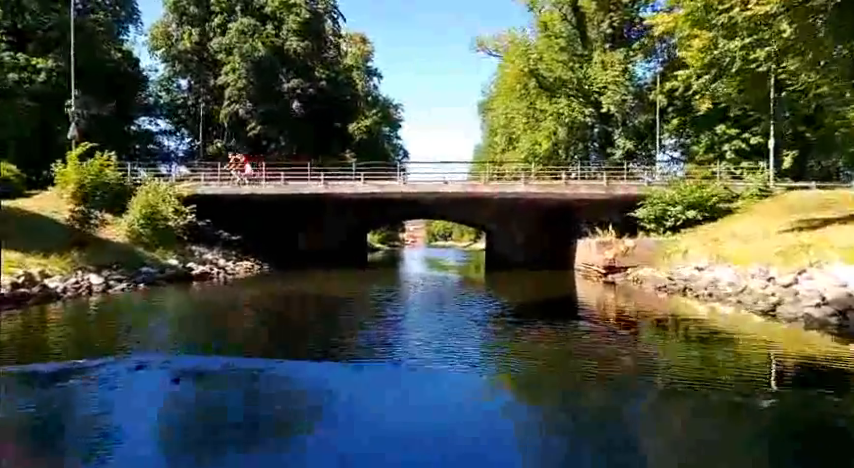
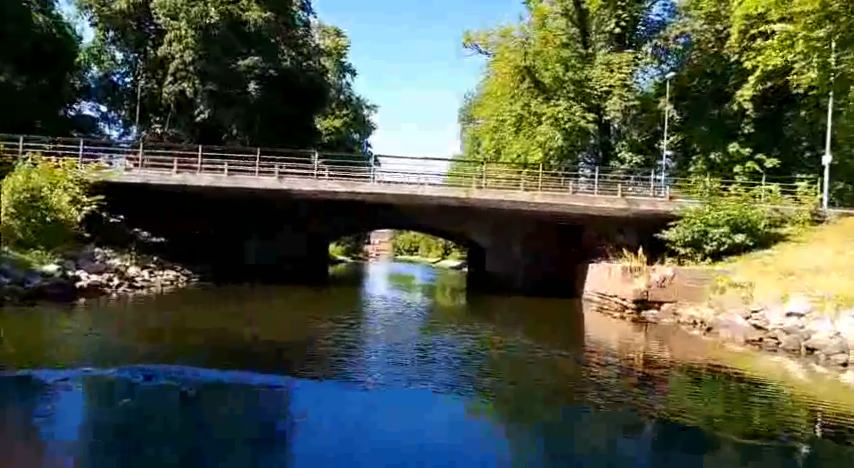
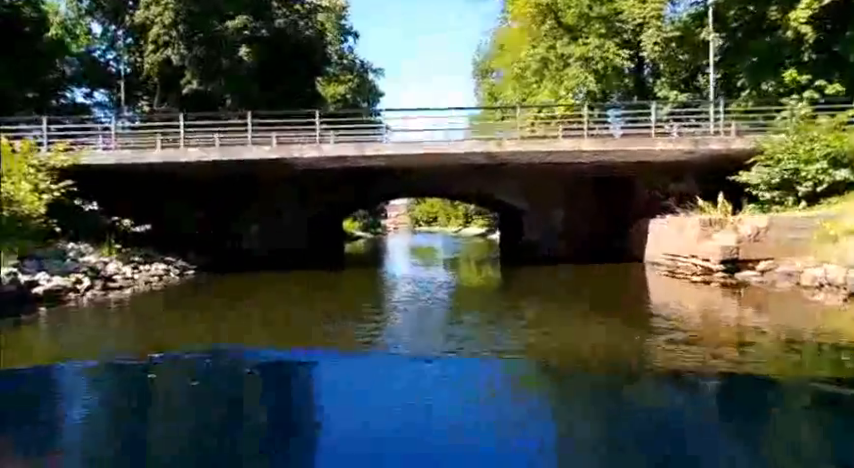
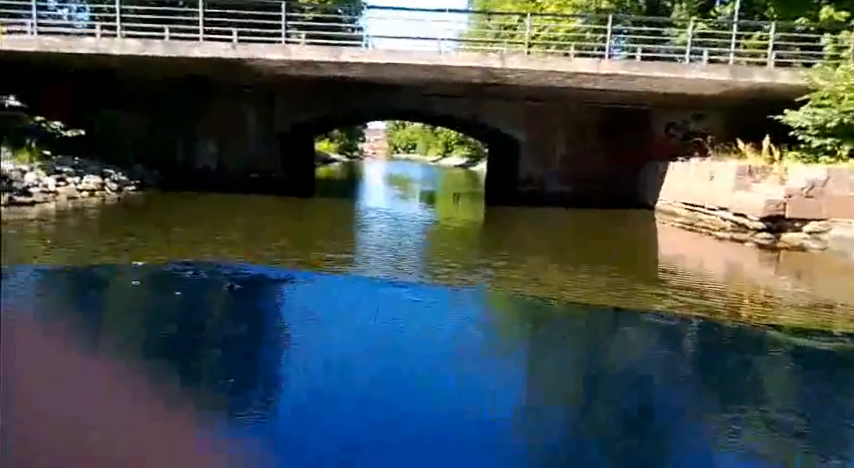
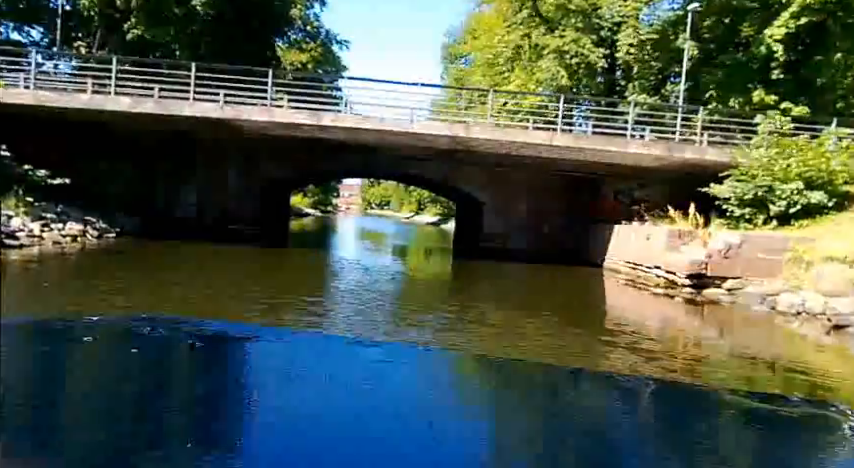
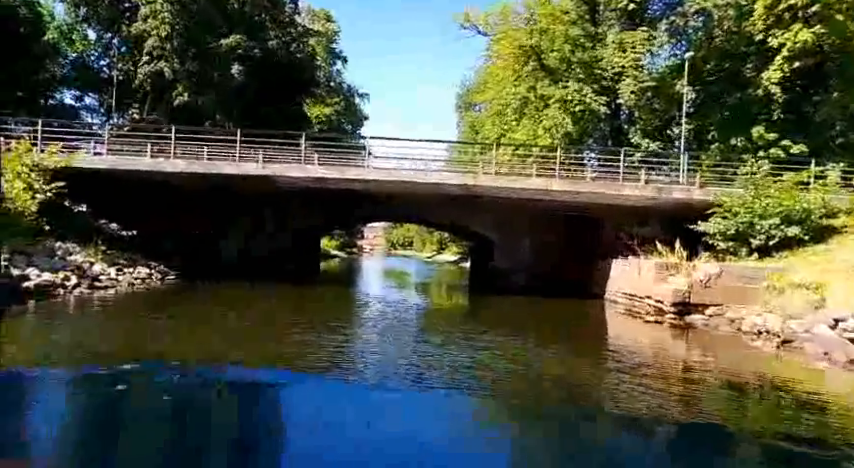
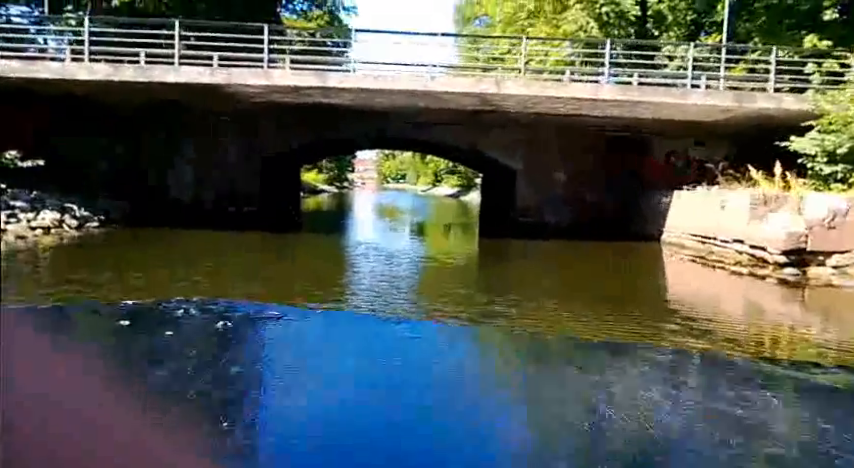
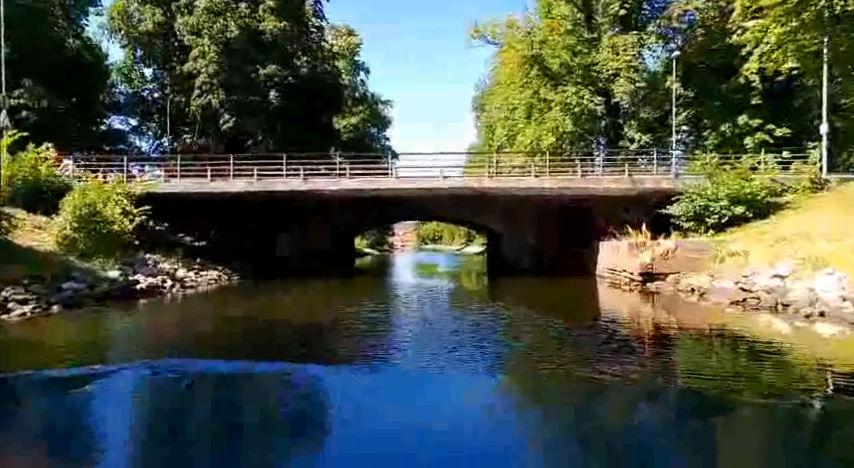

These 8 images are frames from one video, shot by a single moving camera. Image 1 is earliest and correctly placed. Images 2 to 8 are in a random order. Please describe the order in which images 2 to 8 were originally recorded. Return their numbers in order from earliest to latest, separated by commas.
8, 2, 6, 3, 5, 4, 7
